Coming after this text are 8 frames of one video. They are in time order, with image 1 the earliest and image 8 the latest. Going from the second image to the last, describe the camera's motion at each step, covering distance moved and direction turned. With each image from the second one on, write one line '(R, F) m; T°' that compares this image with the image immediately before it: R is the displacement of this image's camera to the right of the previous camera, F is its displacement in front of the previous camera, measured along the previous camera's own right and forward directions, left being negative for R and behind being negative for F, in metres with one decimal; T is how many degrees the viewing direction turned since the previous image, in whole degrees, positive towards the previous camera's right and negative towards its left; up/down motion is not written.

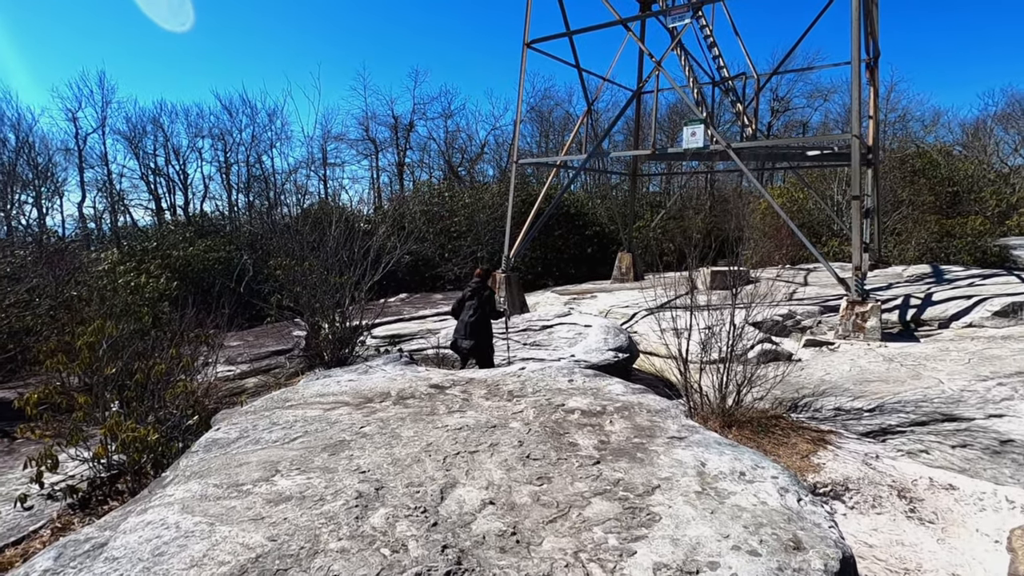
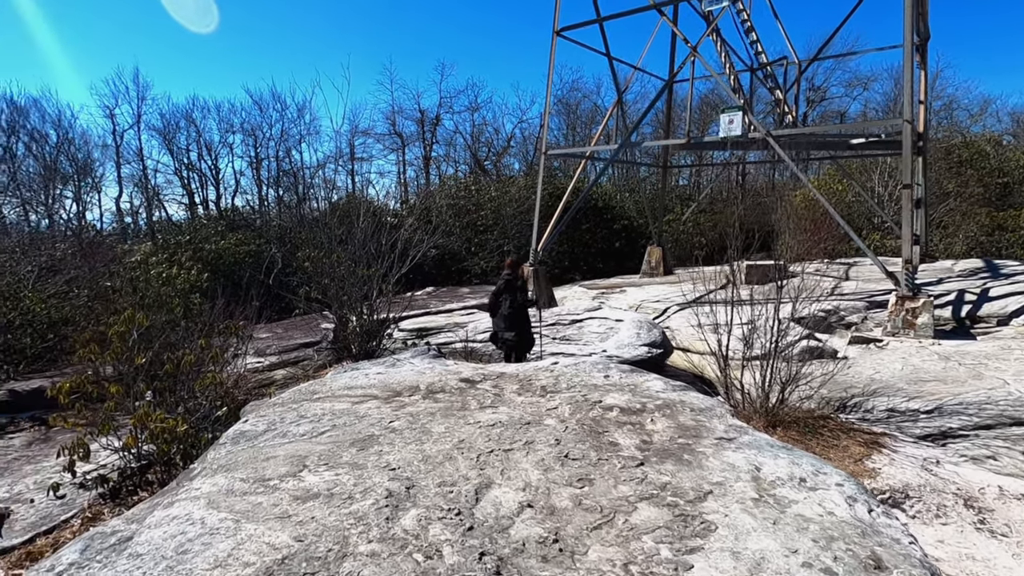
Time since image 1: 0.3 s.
(-0.1, +0.1) m; -3°
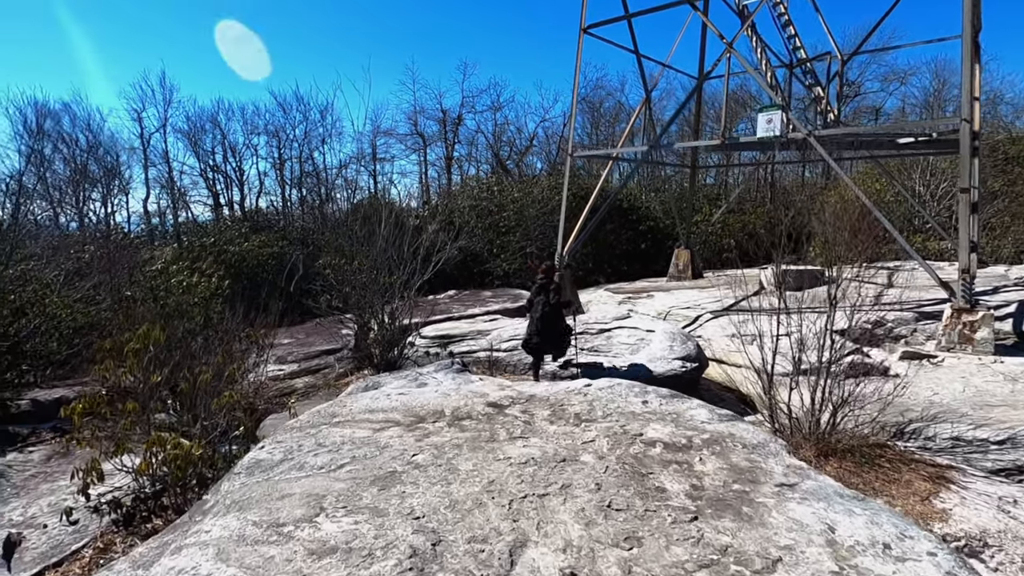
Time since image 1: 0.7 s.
(-0.1, +0.2) m; -2°
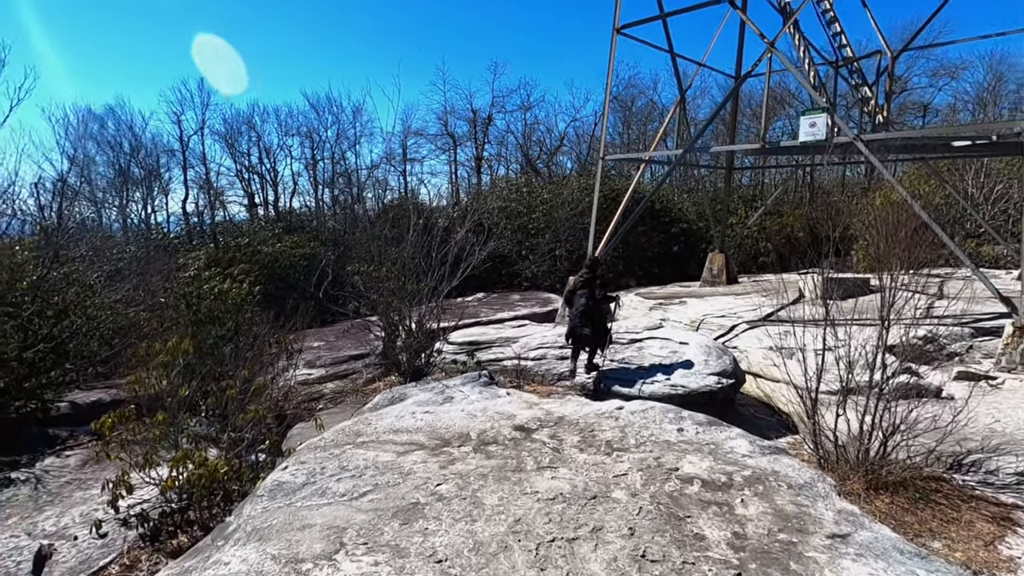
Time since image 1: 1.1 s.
(0.0, +0.1) m; -3°
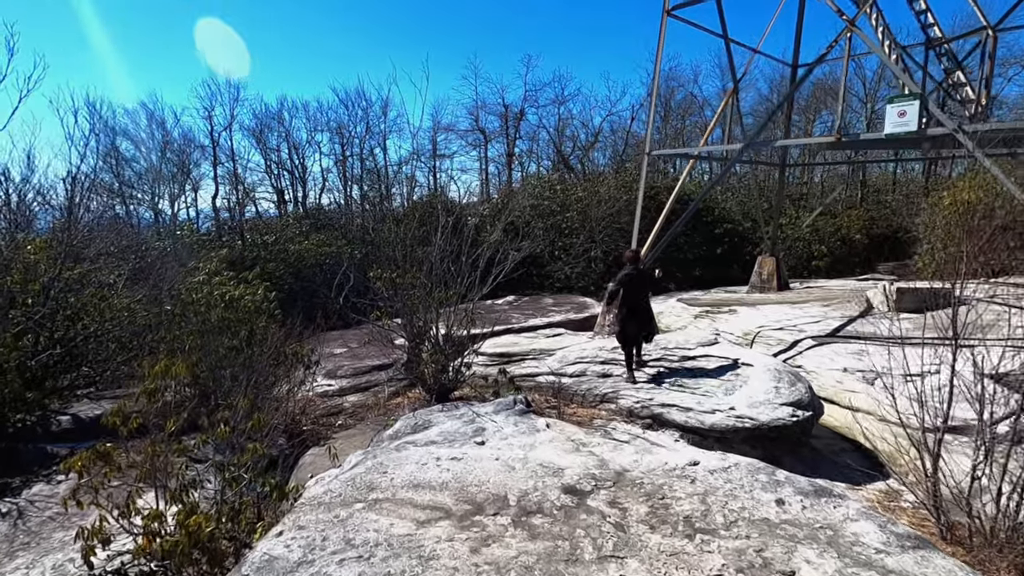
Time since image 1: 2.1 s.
(-0.1, +0.6) m; -3°
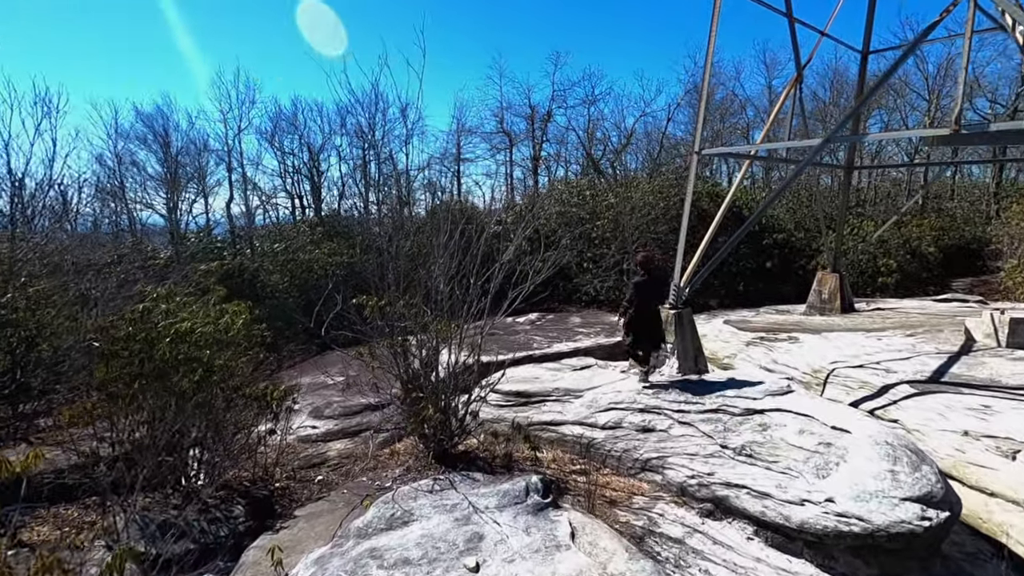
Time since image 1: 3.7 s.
(+0.1, +1.1) m; -3°
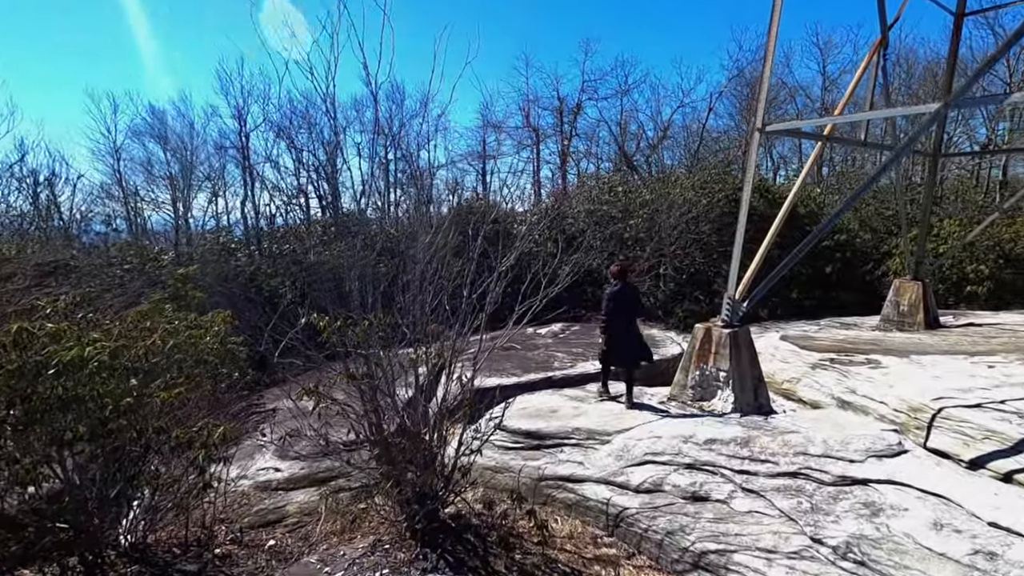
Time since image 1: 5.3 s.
(+0.2, +1.2) m; -3°
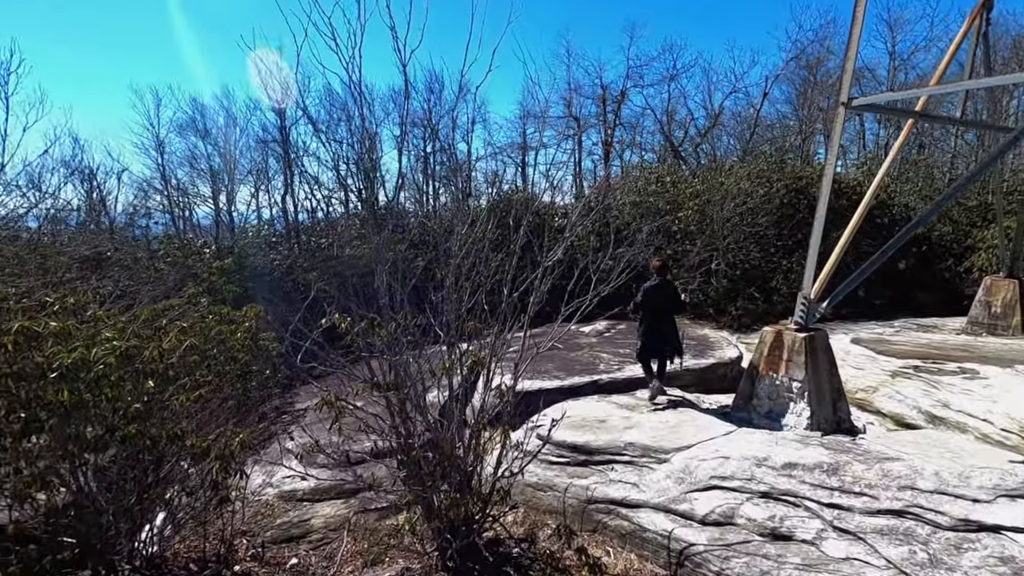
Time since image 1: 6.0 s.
(-0.1, +0.4) m; -4°
